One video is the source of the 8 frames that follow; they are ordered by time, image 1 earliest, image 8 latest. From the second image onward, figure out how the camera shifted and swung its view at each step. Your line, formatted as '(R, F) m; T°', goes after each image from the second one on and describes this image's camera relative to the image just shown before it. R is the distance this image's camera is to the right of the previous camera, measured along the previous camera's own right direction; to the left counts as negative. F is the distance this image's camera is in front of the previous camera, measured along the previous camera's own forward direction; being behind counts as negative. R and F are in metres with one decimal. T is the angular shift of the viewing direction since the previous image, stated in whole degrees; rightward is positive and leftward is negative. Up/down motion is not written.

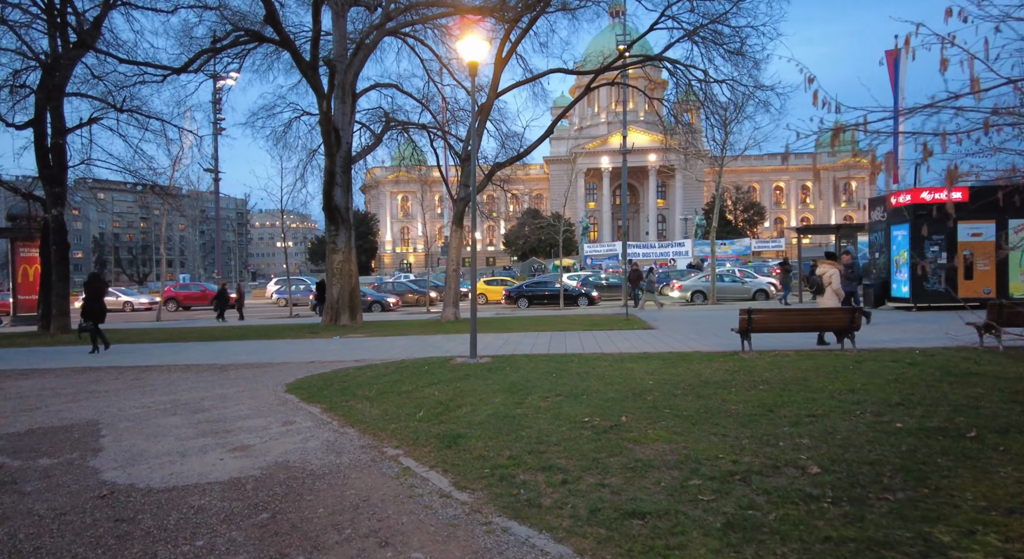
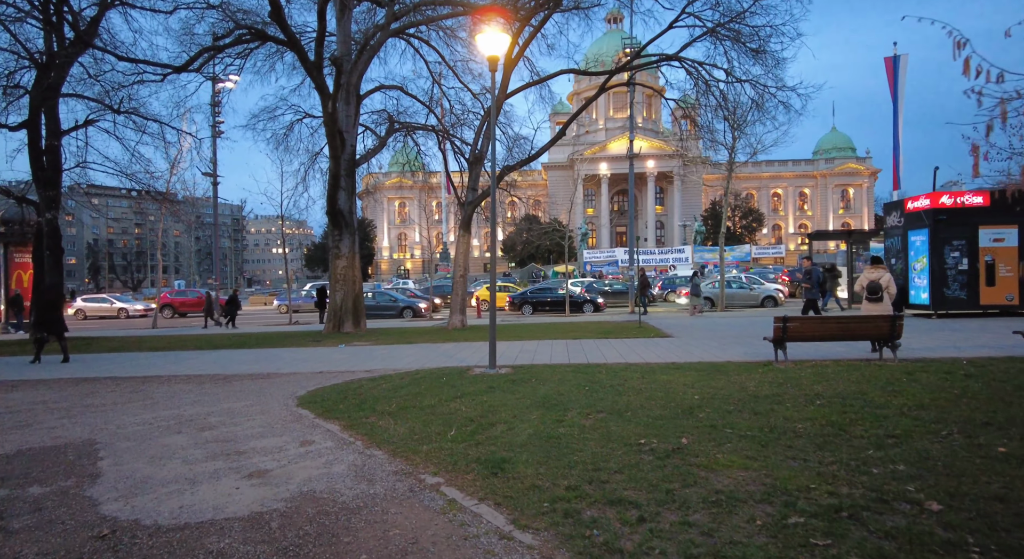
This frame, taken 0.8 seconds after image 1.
(-0.4, +0.6) m; 0°
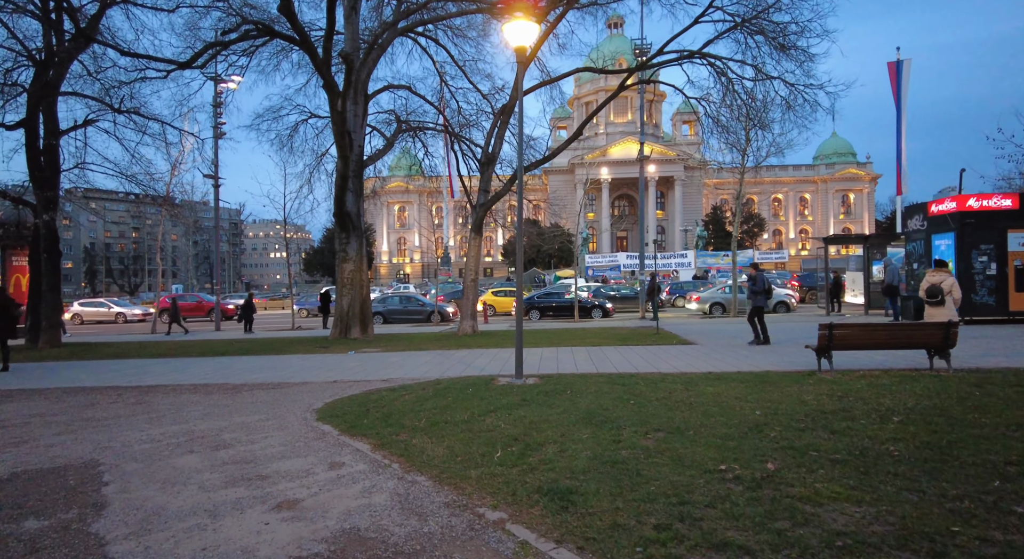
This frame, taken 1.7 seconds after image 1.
(-0.5, +0.6) m; 0°
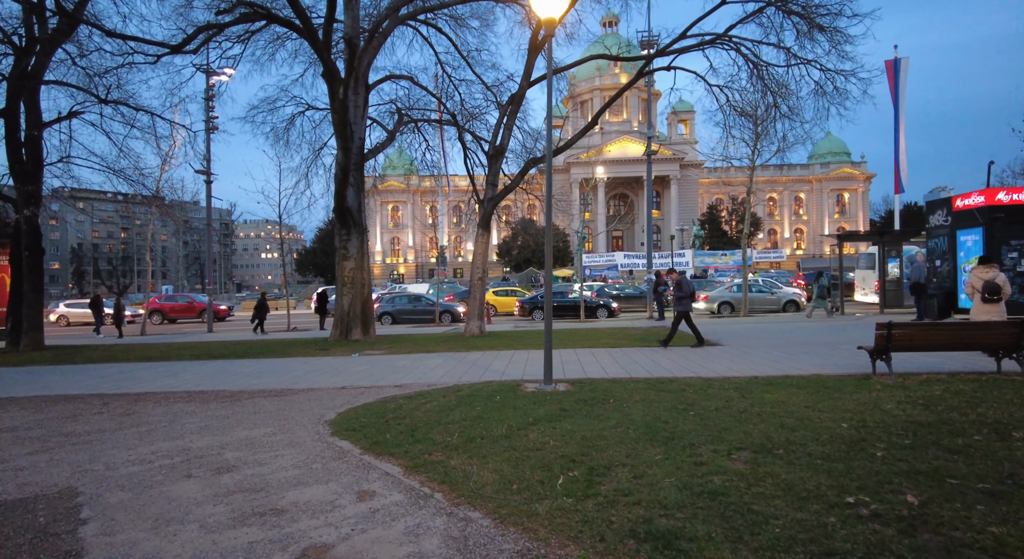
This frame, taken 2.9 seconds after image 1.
(-0.5, +0.9) m; +1°
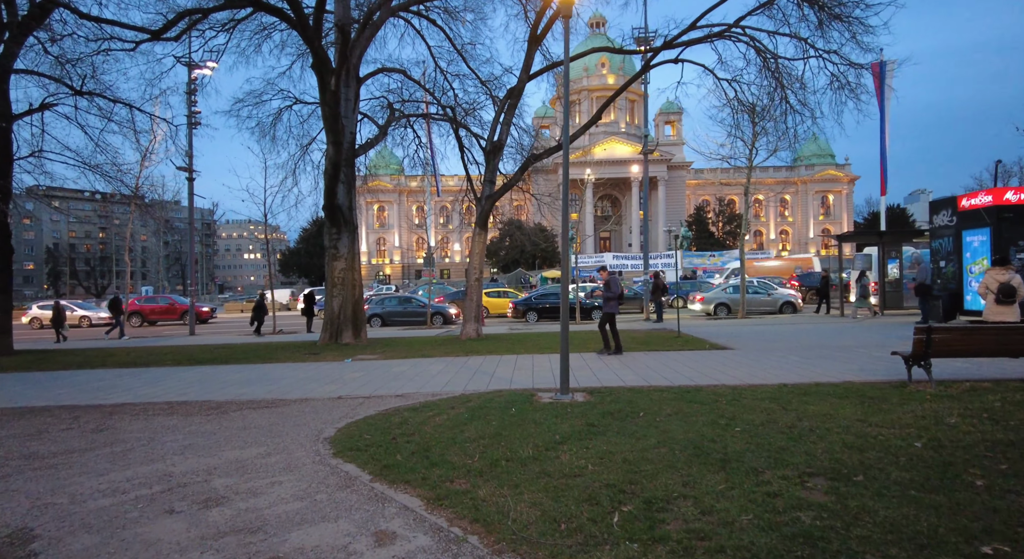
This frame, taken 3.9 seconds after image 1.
(-0.4, +0.7) m; +1°
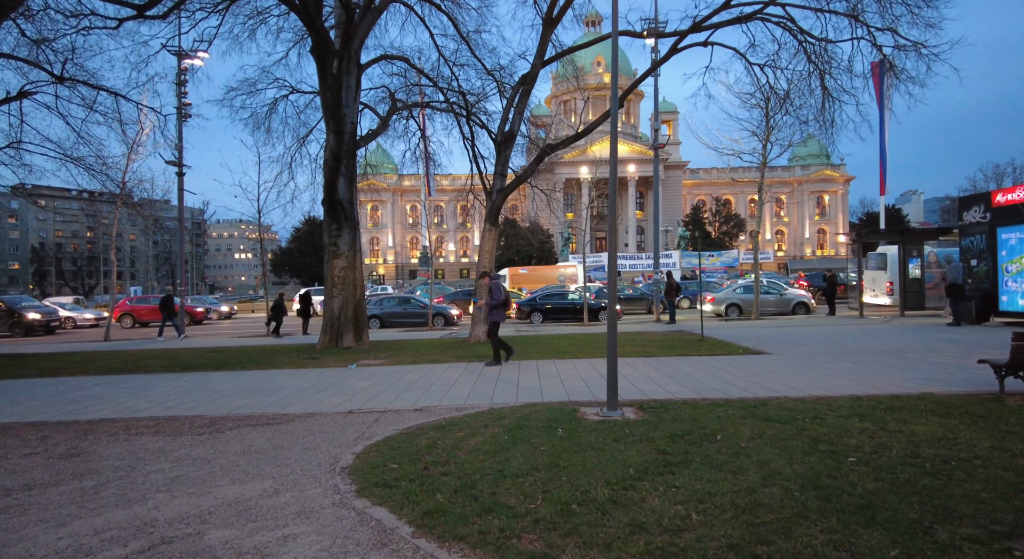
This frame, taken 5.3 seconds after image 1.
(-0.5, +1.1) m; +1°
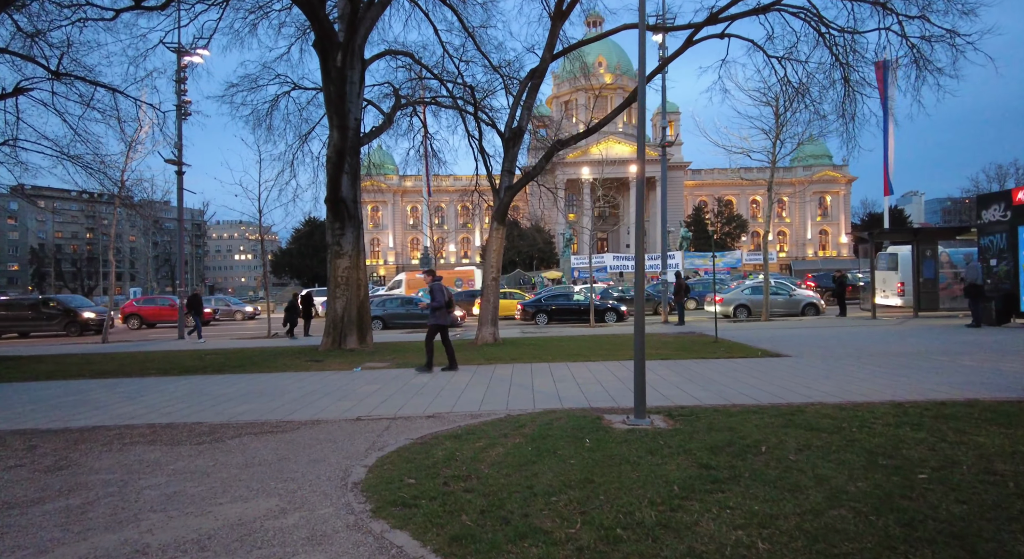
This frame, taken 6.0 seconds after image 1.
(-0.2, +0.5) m; 0°
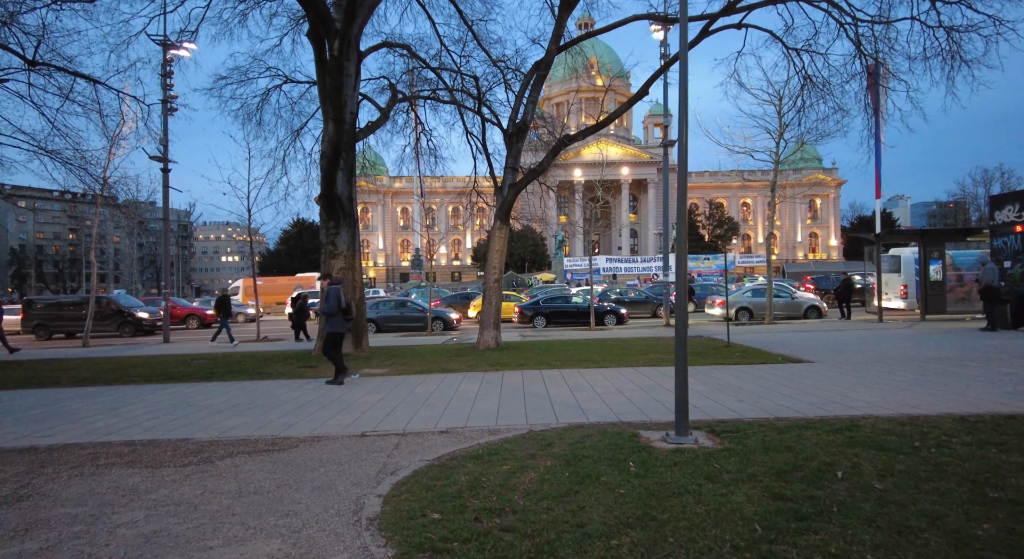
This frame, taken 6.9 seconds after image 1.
(-0.4, +0.7) m; +1°
